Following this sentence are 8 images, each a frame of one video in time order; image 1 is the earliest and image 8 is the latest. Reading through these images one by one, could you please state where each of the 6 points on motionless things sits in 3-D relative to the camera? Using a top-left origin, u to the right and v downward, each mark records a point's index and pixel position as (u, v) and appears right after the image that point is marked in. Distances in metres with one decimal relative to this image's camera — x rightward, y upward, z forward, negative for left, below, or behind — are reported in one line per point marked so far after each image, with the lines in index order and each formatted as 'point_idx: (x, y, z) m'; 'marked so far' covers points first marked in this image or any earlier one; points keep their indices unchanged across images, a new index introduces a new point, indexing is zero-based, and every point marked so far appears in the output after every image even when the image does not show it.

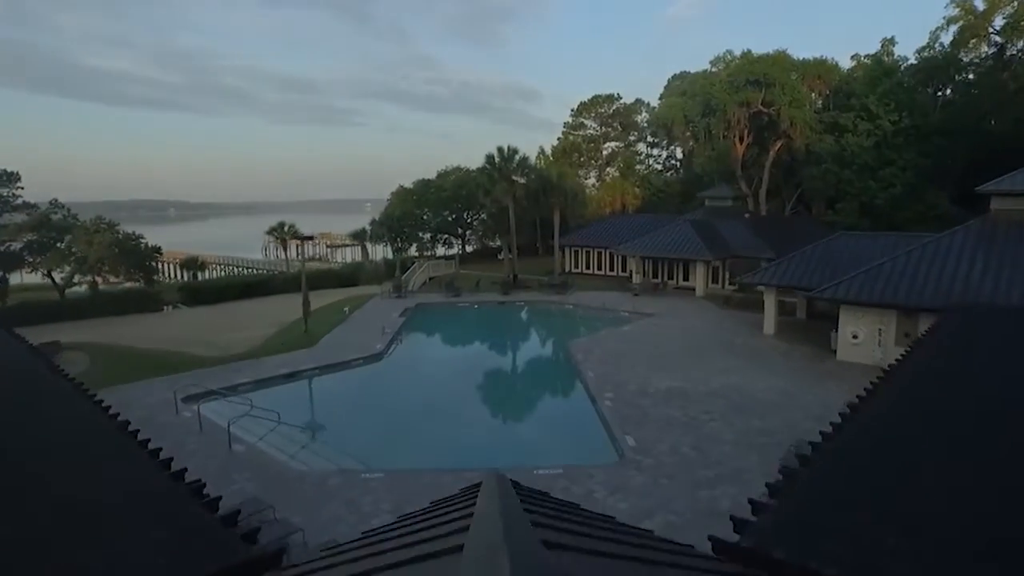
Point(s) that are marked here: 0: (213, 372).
0: (-7.4, -2.1, +16.7) m
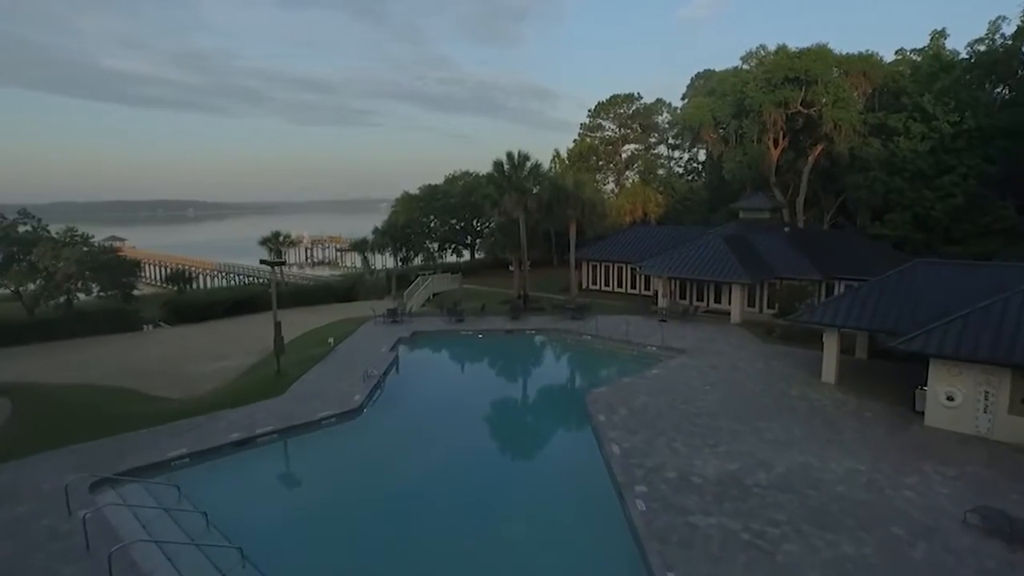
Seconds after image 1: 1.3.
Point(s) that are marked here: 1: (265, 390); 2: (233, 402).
0: (-7.3, -3.0, +13.5) m
1: (-6.4, -2.6, +17.4) m
2: (-6.9, -2.8, +16.7) m
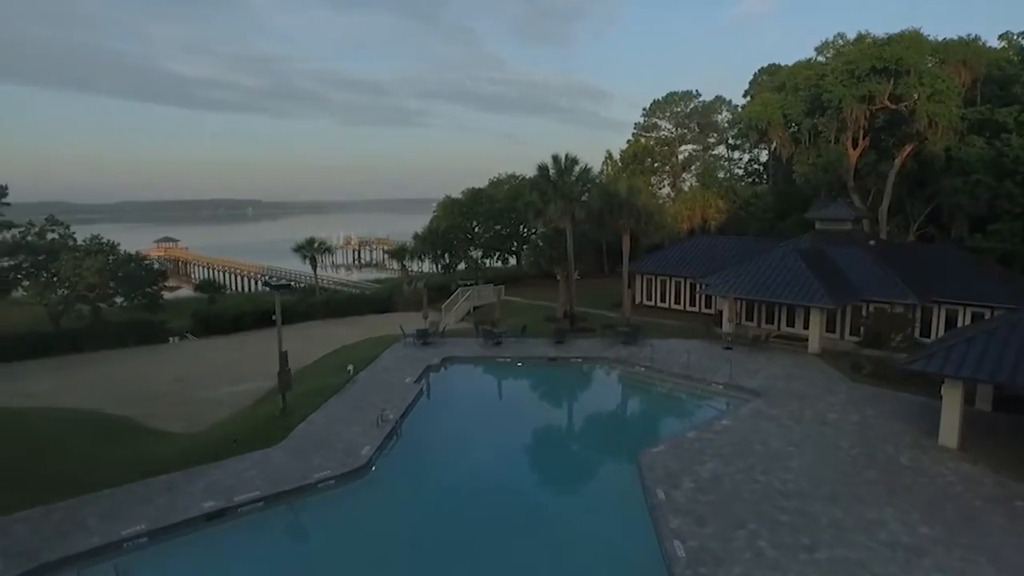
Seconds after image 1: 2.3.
0: (-6.8, -3.6, +11.3) m
1: (-5.5, -3.3, +15.1) m
2: (-6.1, -3.4, +14.4) m
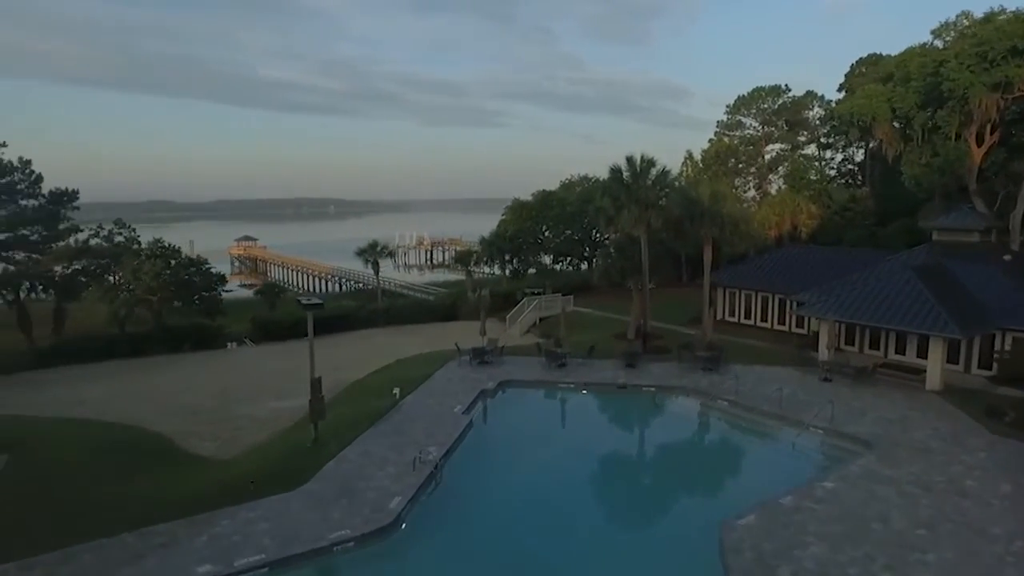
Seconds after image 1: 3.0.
0: (-6.1, -4.0, +9.8) m
1: (-4.4, -3.6, +13.5) m
2: (-5.1, -3.8, +12.8) m
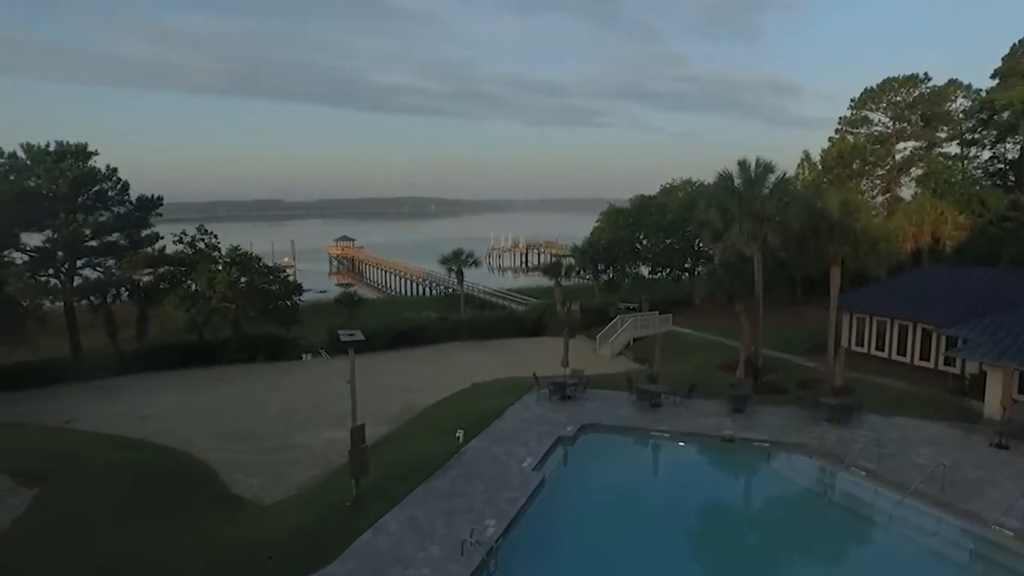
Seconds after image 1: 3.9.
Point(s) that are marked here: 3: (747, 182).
0: (-5.4, -4.5, +7.9) m
1: (-3.2, -4.2, +11.3) m
2: (-4.0, -4.4, +10.7) m
3: (+6.4, +2.9, +18.6) m
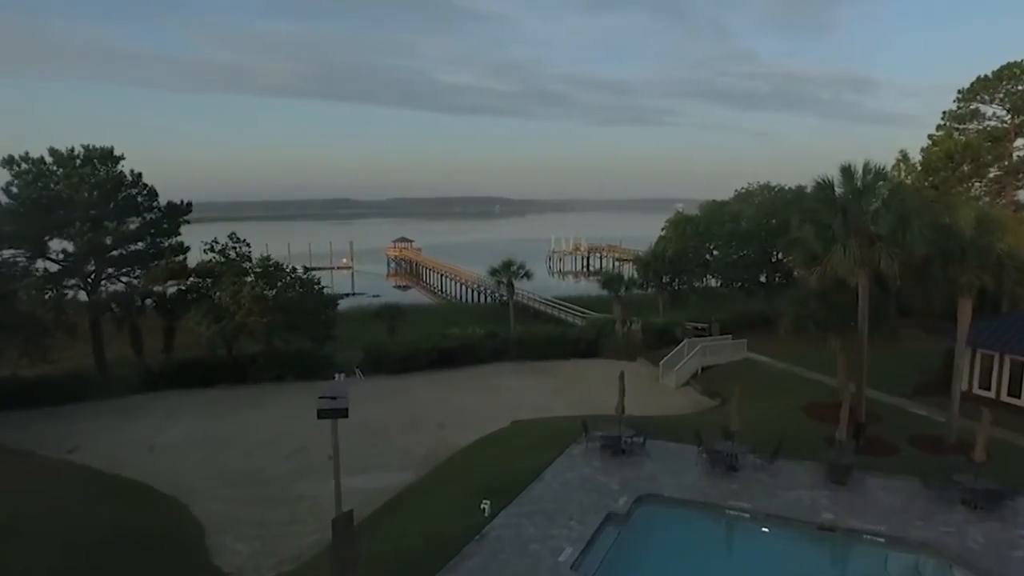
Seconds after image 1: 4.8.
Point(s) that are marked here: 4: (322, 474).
0: (-5.4, -5.2, +5.3) m
1: (-2.9, -4.9, +8.5) m
2: (-3.7, -5.0, +8.0) m
3: (+7.5, +2.1, +14.8) m
4: (-5.1, -4.8, +18.0) m
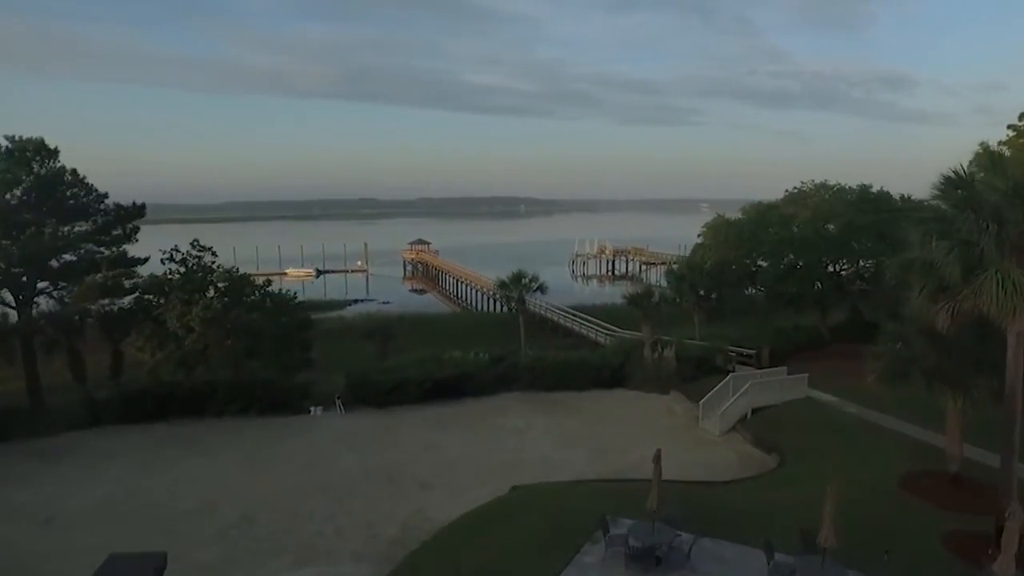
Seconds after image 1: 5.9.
0: (-6.0, -5.8, +0.9) m
1: (-3.4, -5.5, +3.9) m
2: (-4.2, -5.6, +3.5) m
3: (+7.3, +1.4, +9.9) m
4: (-5.2, -5.4, +13.6) m
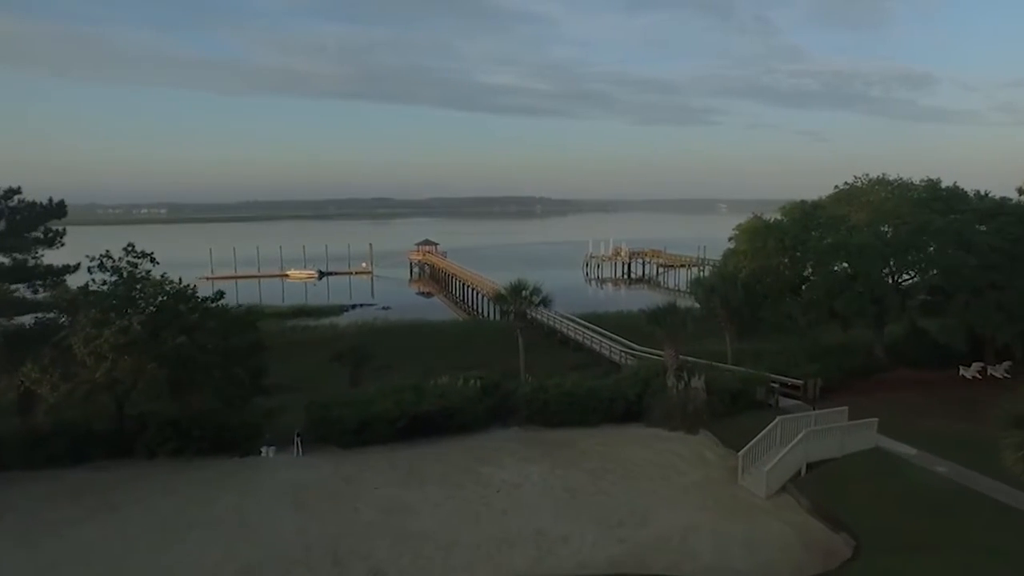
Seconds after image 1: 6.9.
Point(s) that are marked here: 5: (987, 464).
0: (-6.7, -6.2, -3.3) m
1: (-4.0, -6.0, -0.3) m
2: (-4.9, -6.1, -0.8) m
3: (+6.8, +0.9, +5.4) m
4: (-5.6, -5.9, +9.3) m
5: (+11.1, -3.9, +15.8) m
